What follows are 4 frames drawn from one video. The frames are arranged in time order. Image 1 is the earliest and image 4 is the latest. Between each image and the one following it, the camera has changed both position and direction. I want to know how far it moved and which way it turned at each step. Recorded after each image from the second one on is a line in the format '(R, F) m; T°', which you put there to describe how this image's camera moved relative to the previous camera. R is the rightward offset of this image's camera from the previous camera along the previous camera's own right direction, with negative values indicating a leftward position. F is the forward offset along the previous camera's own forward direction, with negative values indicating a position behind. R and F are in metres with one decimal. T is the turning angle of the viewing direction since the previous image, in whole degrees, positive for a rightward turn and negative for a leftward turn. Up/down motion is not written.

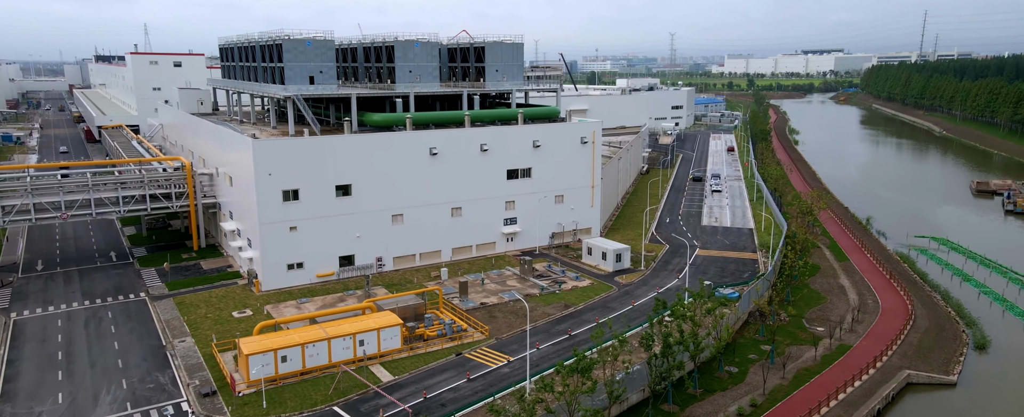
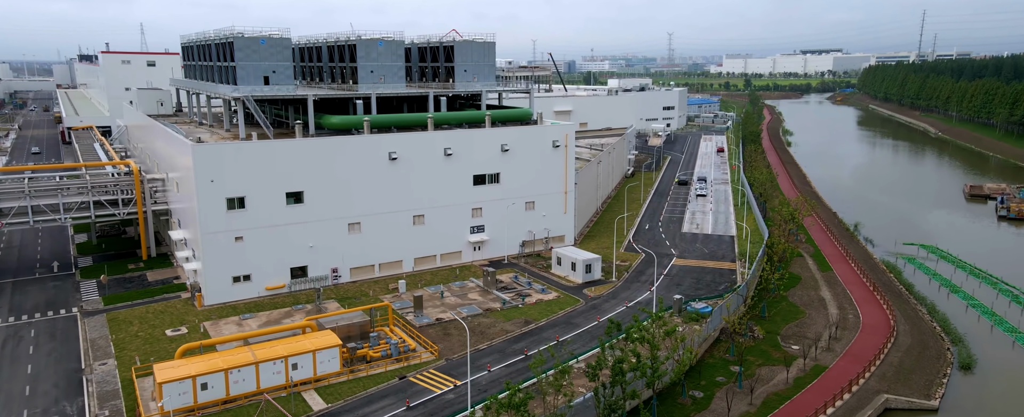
(+1.4, +1.4) m; 0°
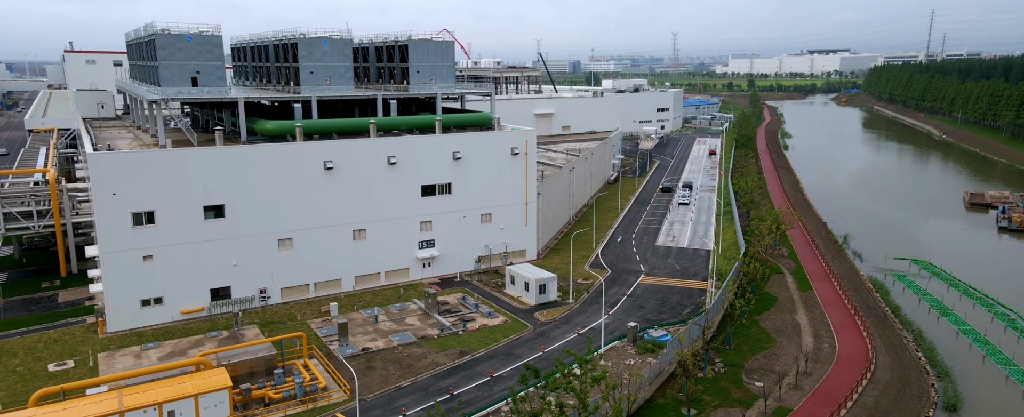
(+2.2, +2.3) m; 0°
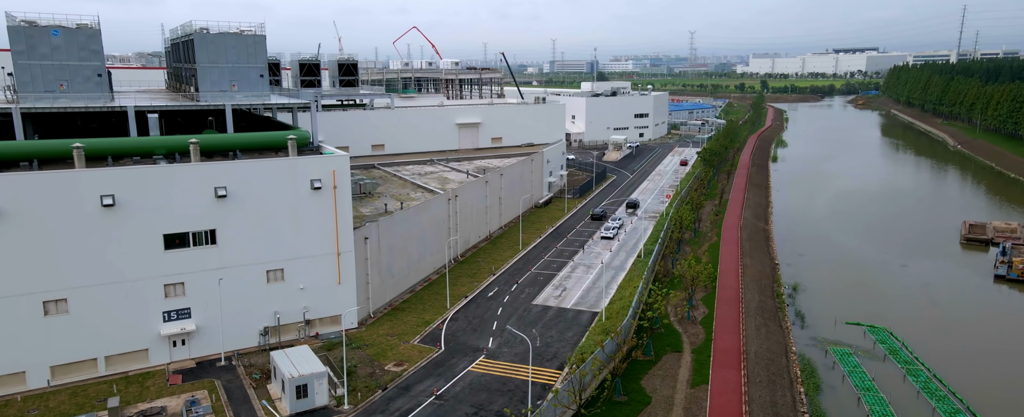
(+7.2, +7.6) m; -2°
